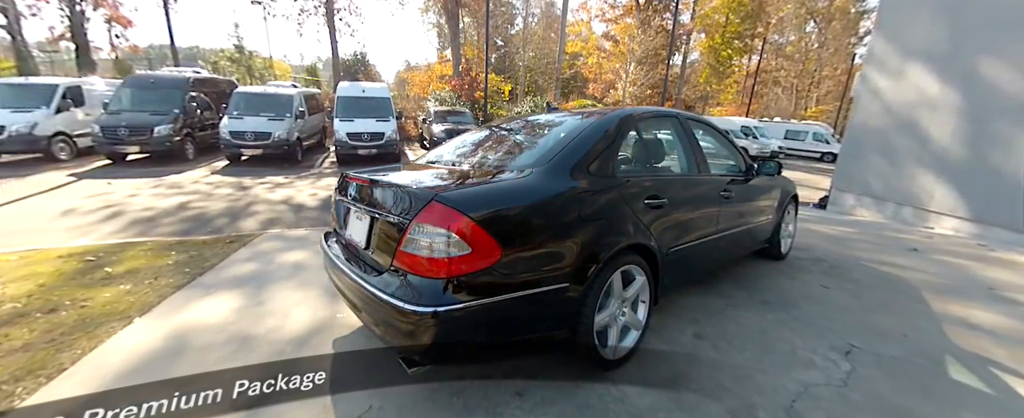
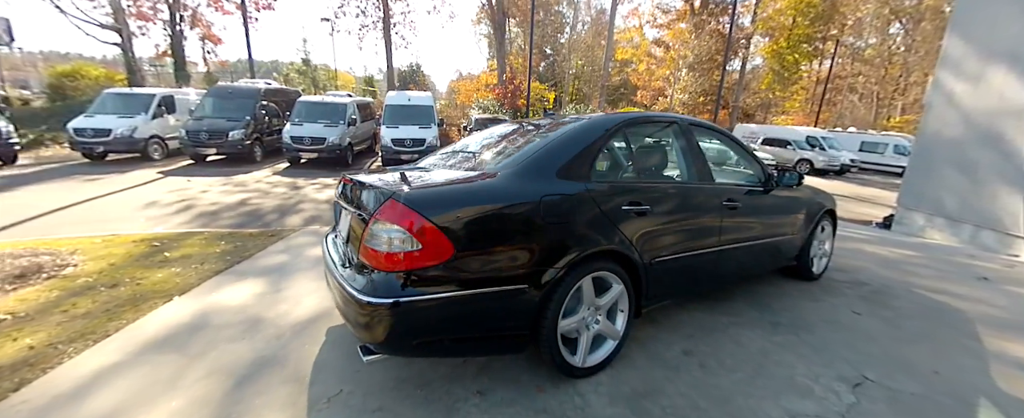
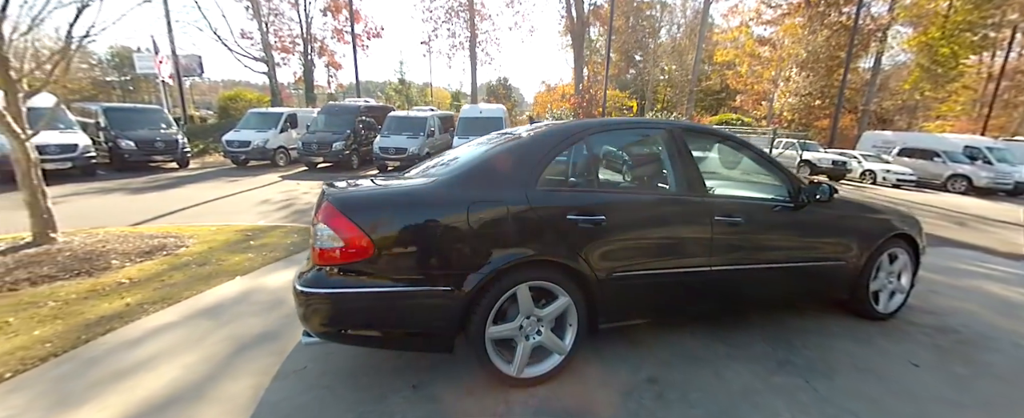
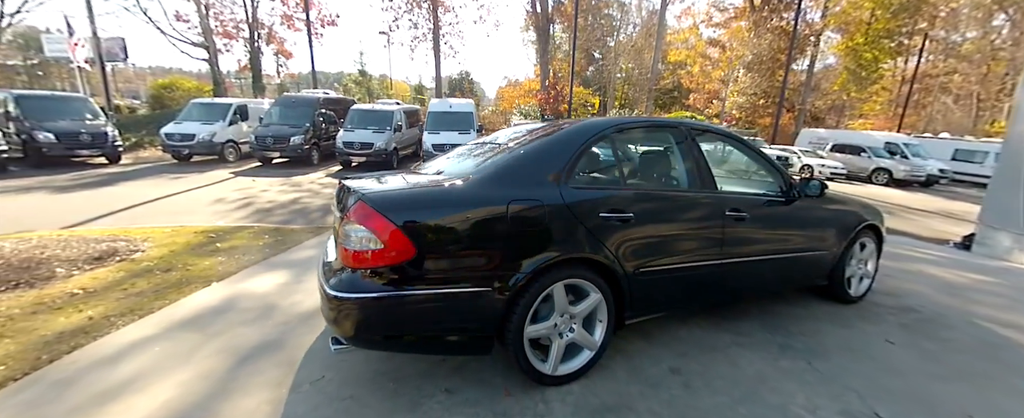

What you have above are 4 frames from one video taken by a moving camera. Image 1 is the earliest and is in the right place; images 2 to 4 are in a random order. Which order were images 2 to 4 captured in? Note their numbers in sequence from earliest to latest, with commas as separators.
2, 4, 3
